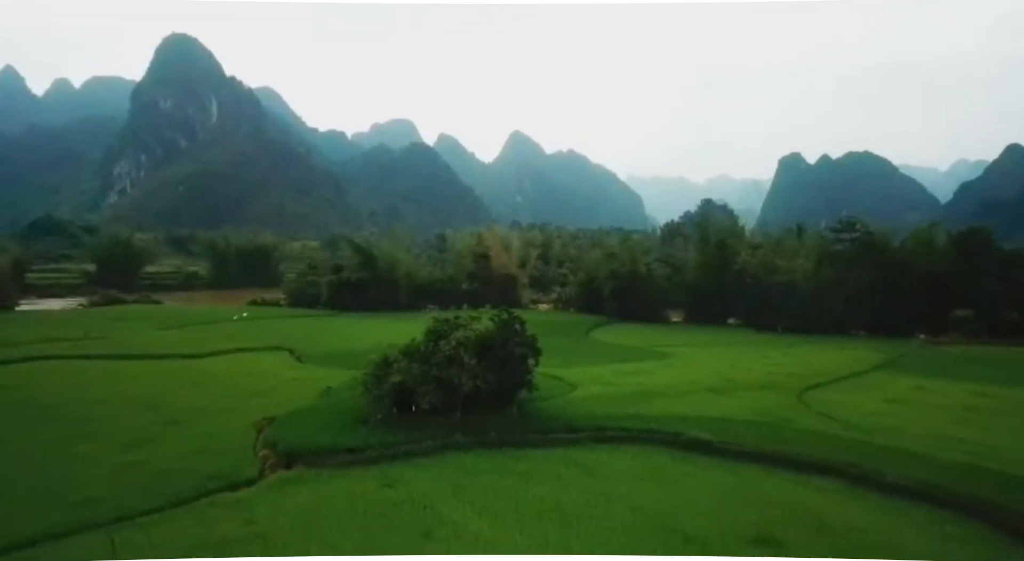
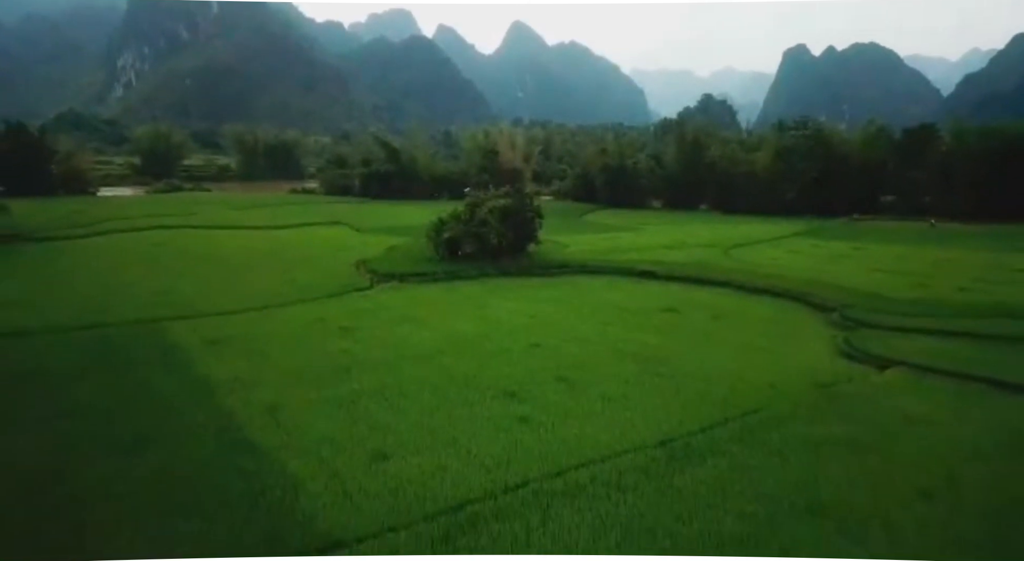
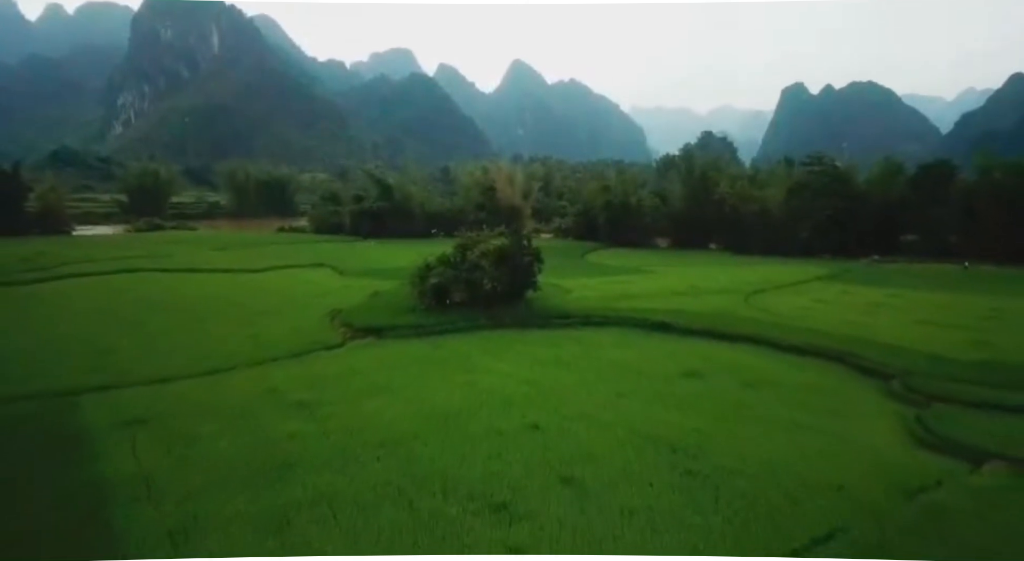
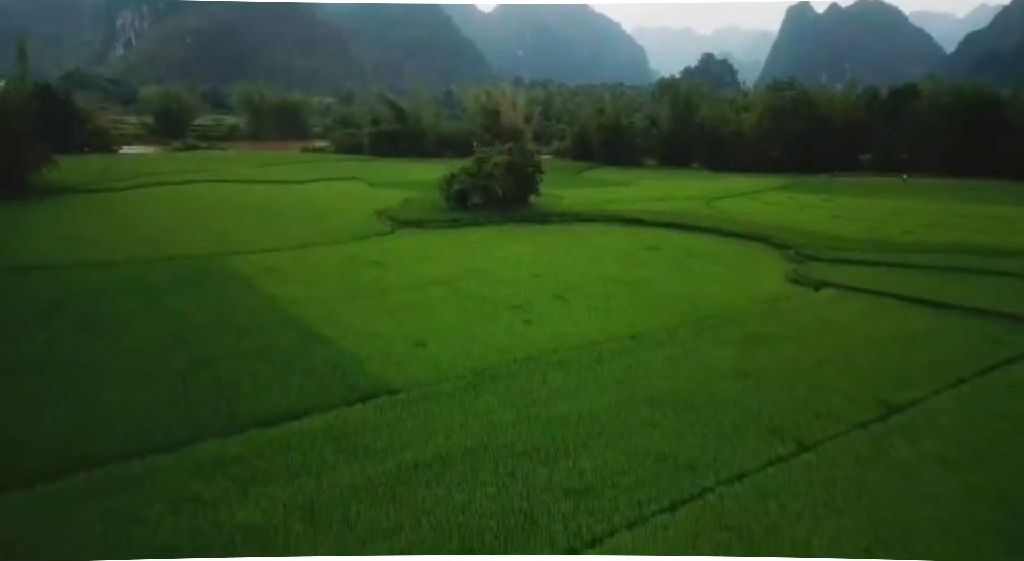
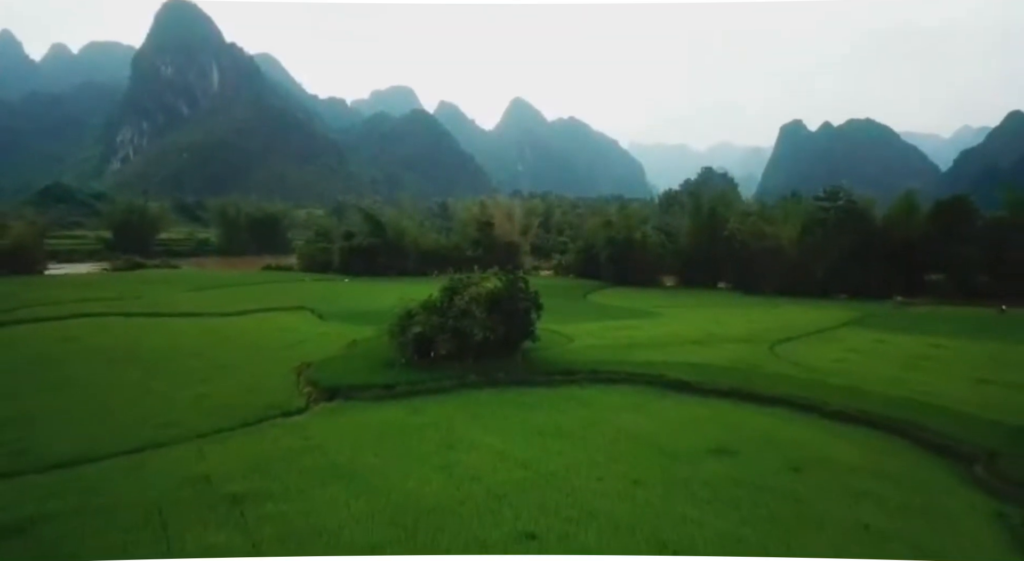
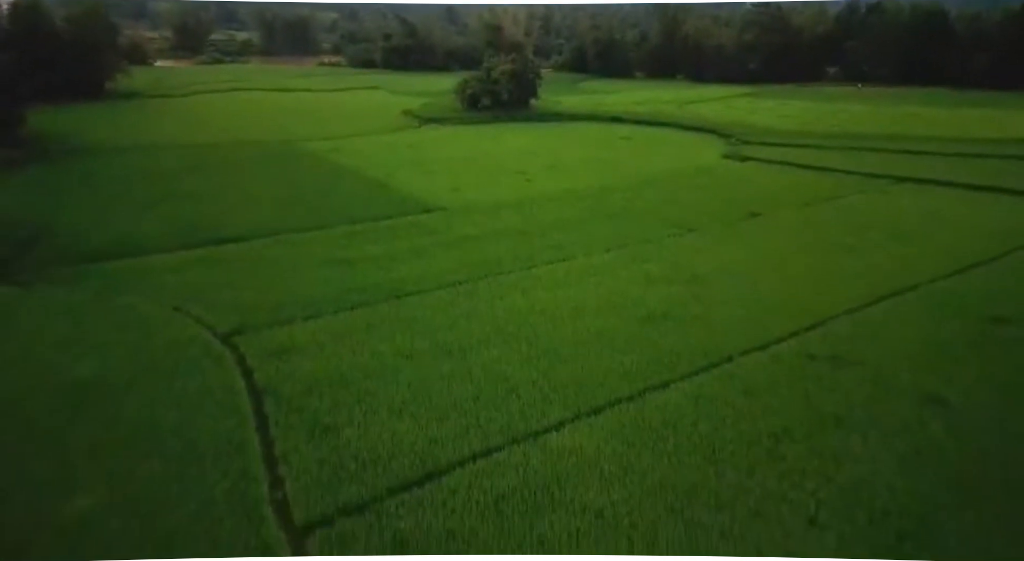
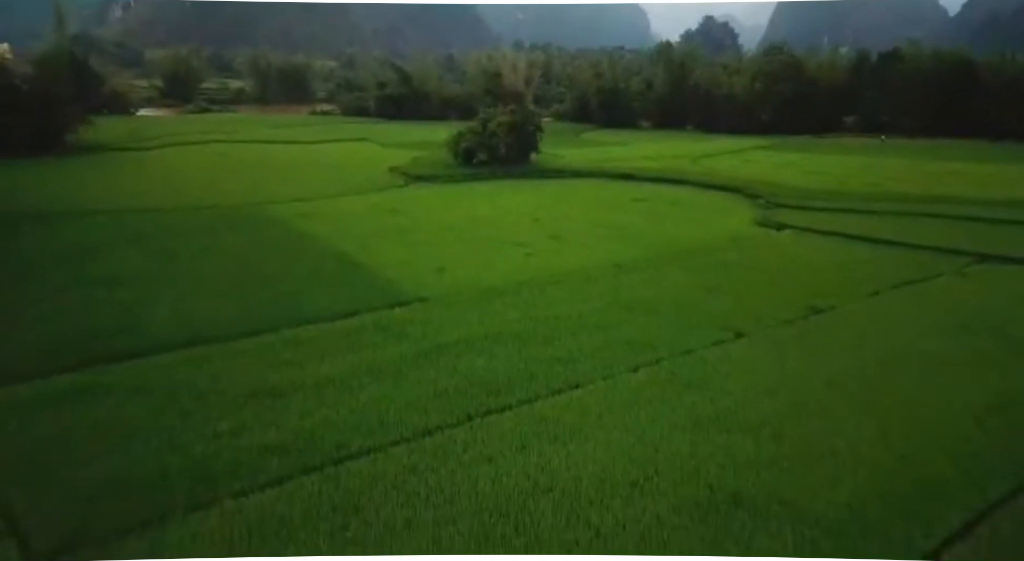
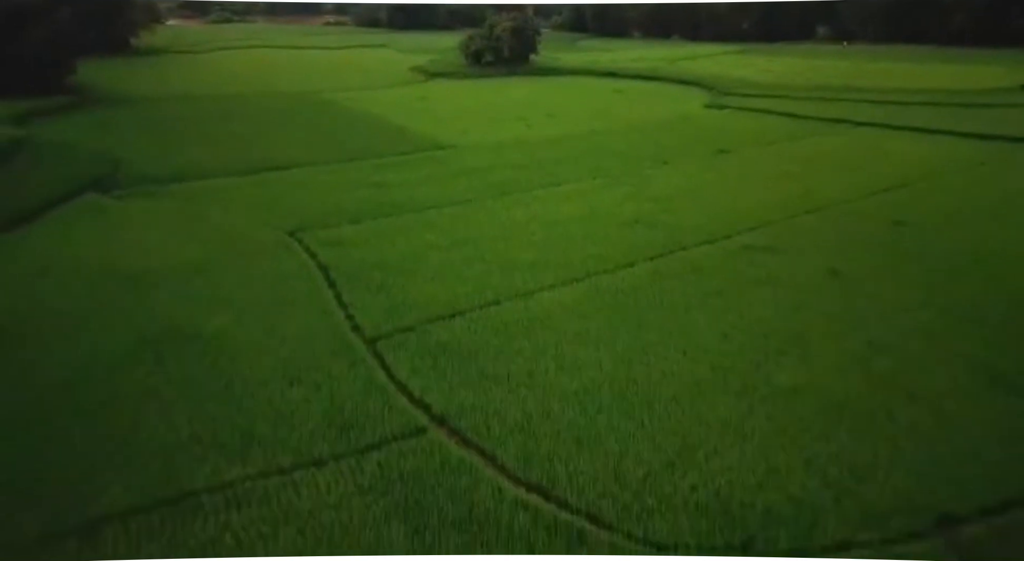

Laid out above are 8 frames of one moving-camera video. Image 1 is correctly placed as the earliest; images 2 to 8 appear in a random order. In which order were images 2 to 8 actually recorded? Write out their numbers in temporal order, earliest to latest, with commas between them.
5, 3, 2, 4, 7, 6, 8
